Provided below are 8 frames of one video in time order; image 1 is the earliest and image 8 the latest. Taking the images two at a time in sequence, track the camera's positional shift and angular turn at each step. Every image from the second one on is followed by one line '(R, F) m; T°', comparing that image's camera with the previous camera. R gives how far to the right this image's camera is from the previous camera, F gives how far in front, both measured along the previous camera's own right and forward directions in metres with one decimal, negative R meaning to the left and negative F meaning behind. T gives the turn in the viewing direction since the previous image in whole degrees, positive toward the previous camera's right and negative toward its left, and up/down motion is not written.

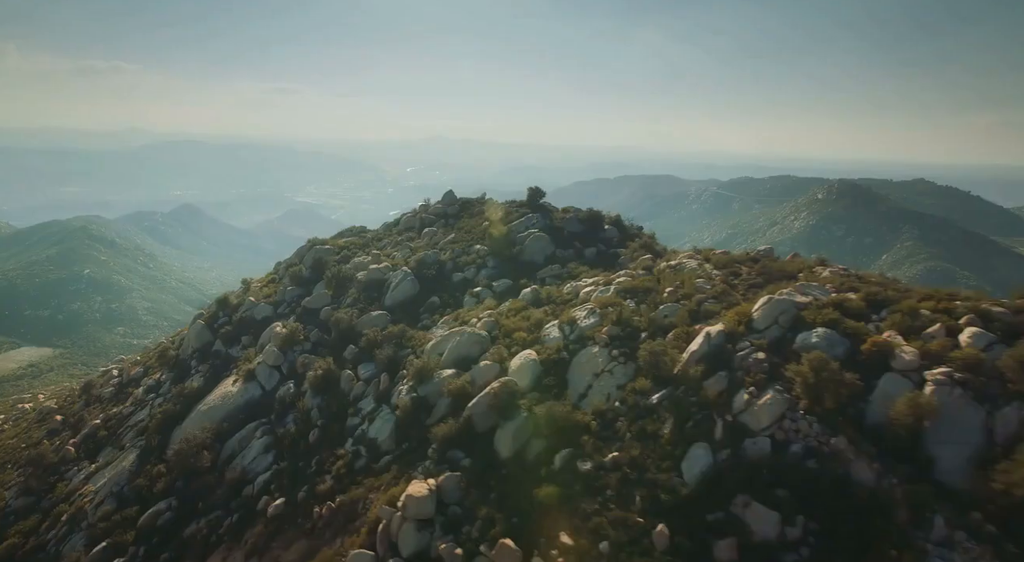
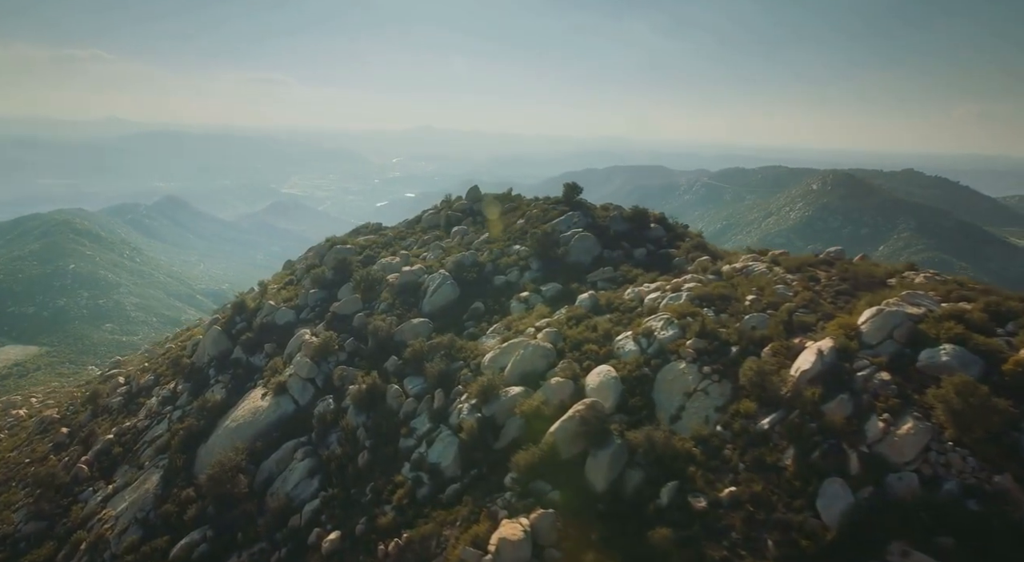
(-3.0, +2.1) m; +1°
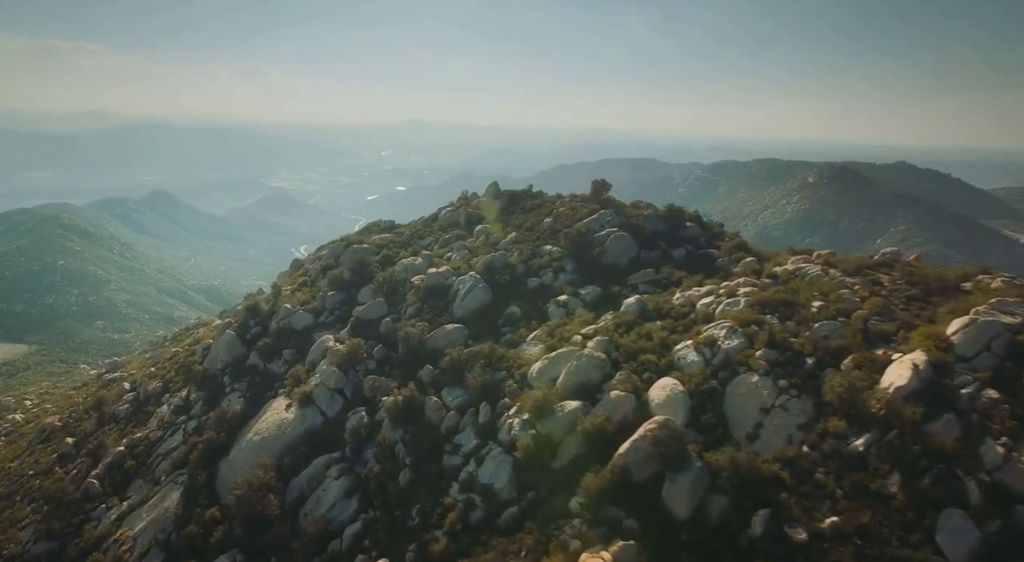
(-2.1, +1.5) m; +1°
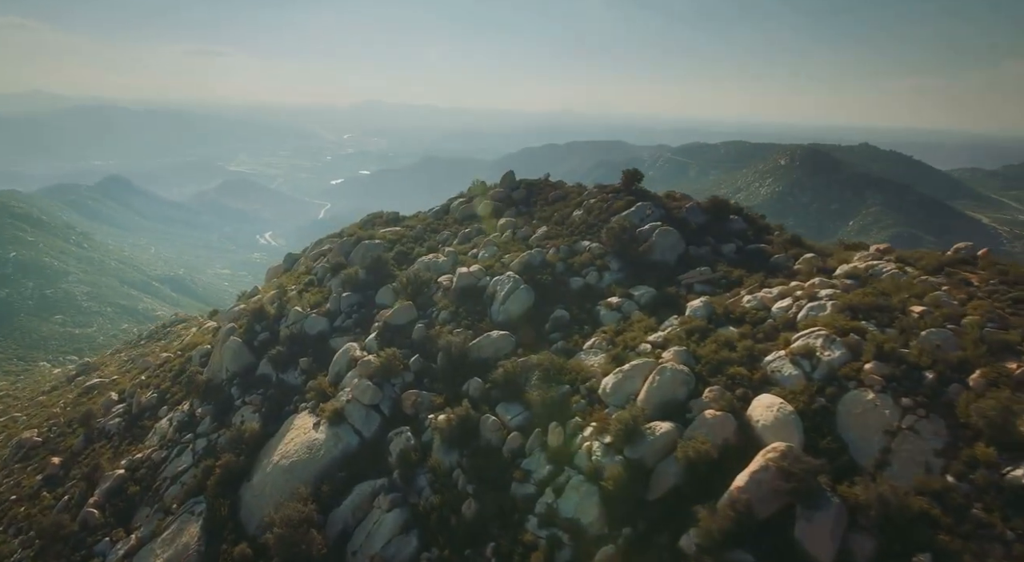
(-3.4, +2.5) m; +3°
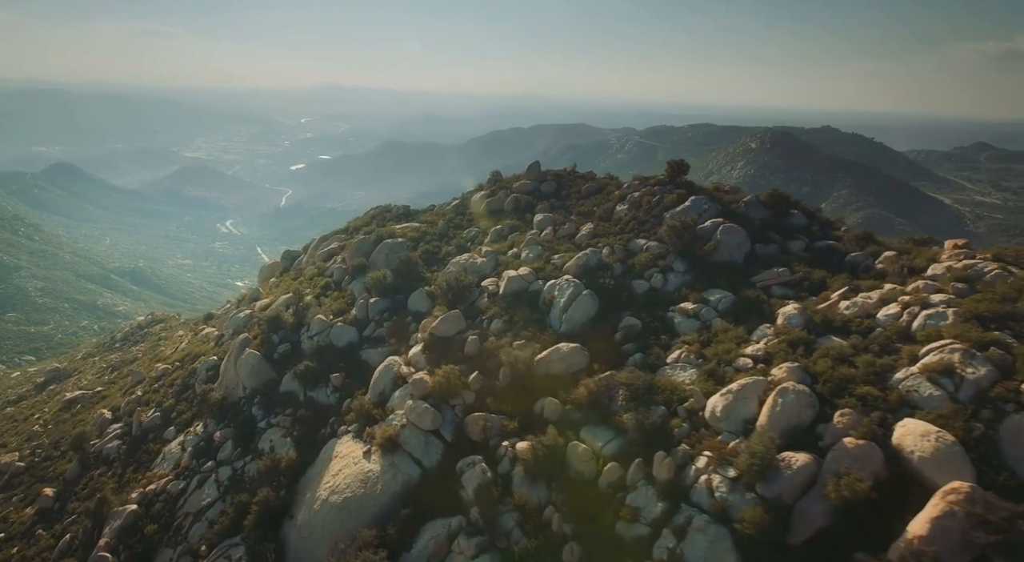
(-3.9, +2.7) m; +3°
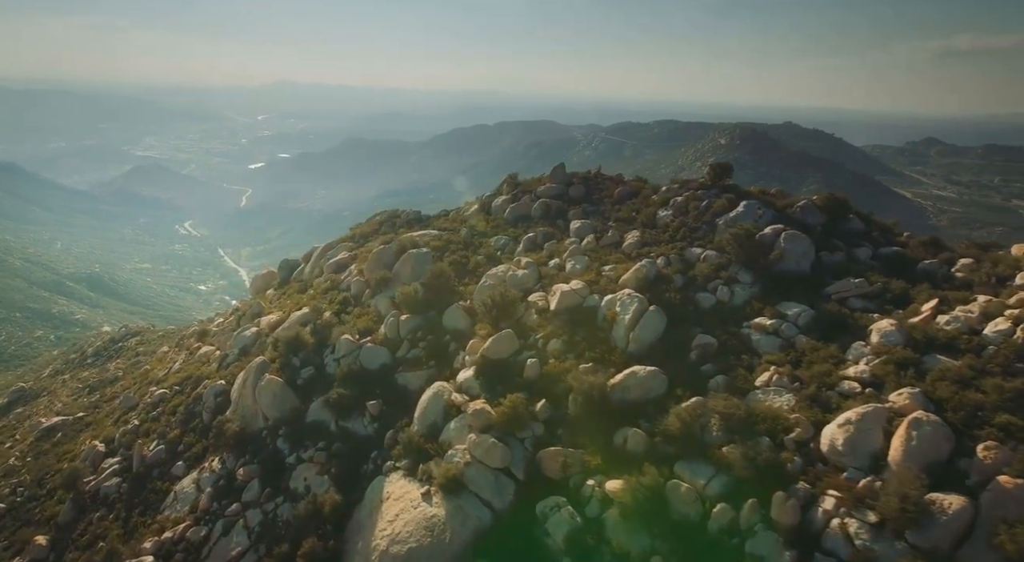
(-3.5, +2.3) m; +3°
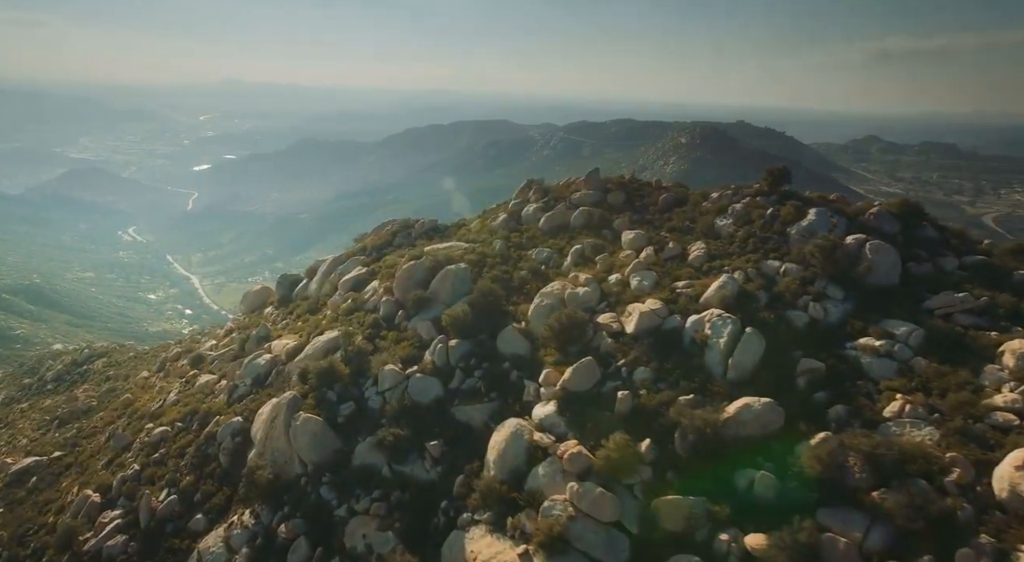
(-4.3, +2.8) m; +4°
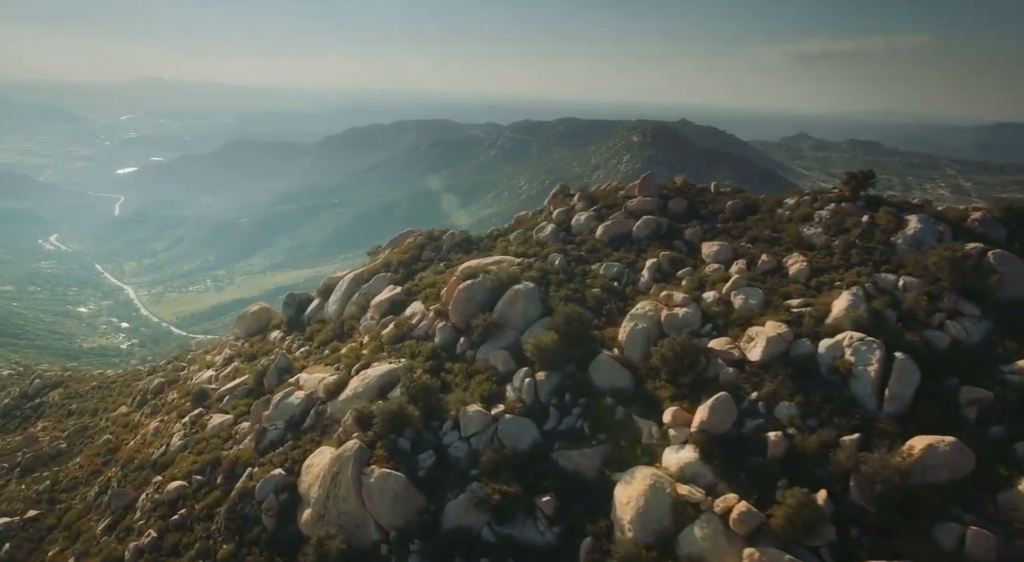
(-5.3, +3.4) m; +5°
